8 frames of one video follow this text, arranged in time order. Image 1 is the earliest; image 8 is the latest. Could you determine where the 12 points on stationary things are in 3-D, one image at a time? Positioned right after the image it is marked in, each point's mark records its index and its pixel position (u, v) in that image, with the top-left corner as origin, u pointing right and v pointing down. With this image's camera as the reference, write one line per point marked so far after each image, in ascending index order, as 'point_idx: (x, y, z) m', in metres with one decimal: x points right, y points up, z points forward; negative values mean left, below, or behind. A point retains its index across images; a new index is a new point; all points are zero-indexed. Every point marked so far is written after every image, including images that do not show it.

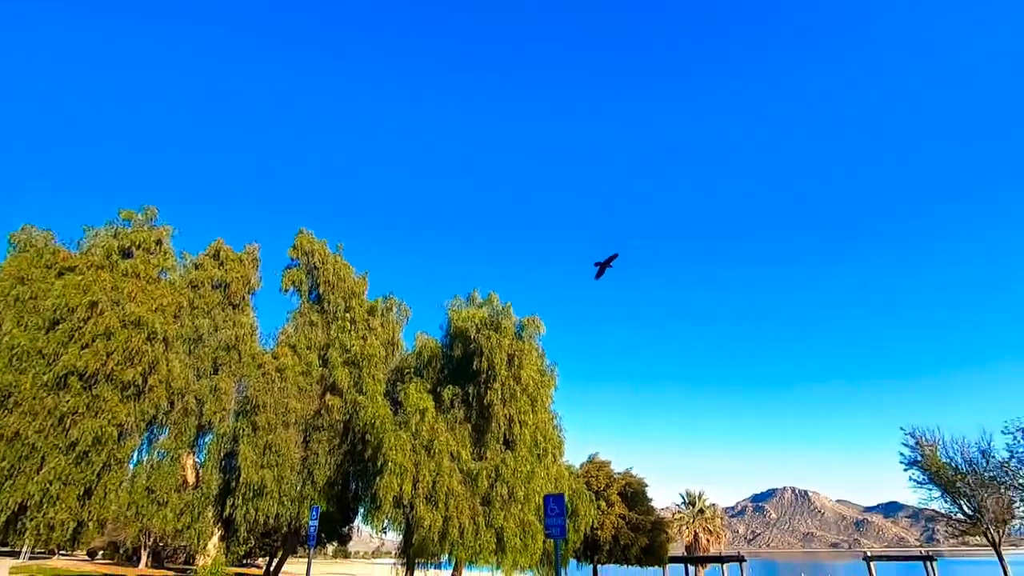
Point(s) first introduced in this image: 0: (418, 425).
0: (-2.3, -3.6, +14.6) m
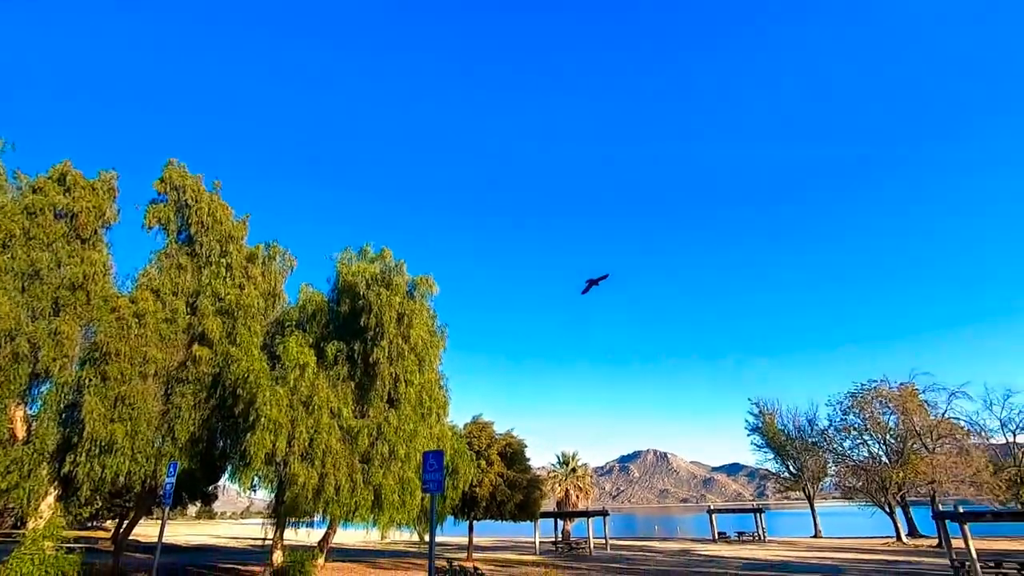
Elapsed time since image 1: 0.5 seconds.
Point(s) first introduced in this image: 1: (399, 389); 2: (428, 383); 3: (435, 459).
0: (-5.4, -2.5, +13.6) m
1: (-3.1, -3.0, +15.0) m
2: (-2.4, -3.0, +15.7) m
3: (-1.5, -3.4, +10.3) m
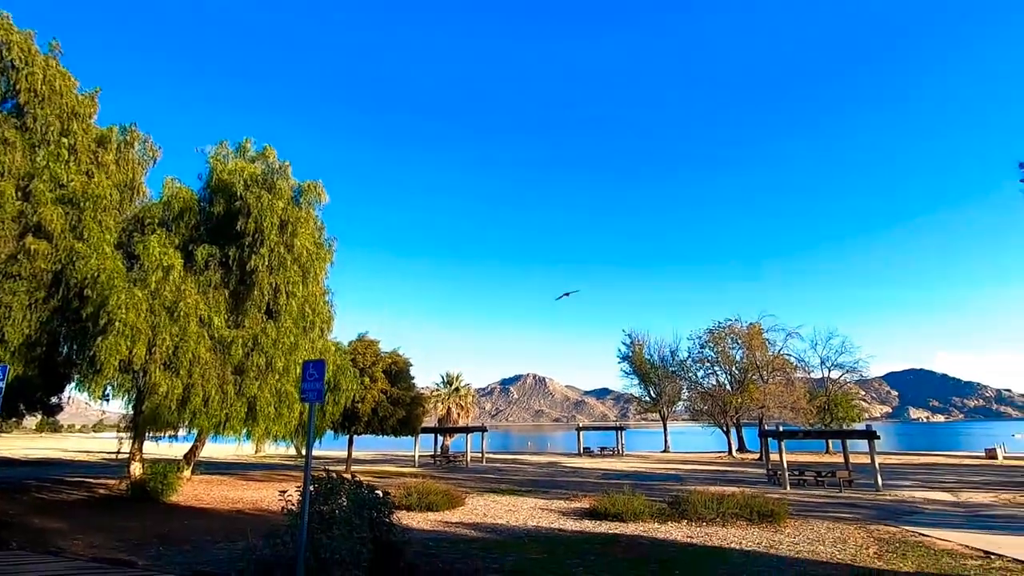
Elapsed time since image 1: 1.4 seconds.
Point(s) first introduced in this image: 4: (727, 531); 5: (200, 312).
0: (-8.0, +0.1, +12.0) m
1: (-6.0, -0.3, +13.9) m
2: (-5.5, -0.2, +14.7) m
3: (-3.6, -1.4, +9.7) m
4: (+7.6, -8.1, +17.7) m
5: (-7.4, -0.5, +12.6) m
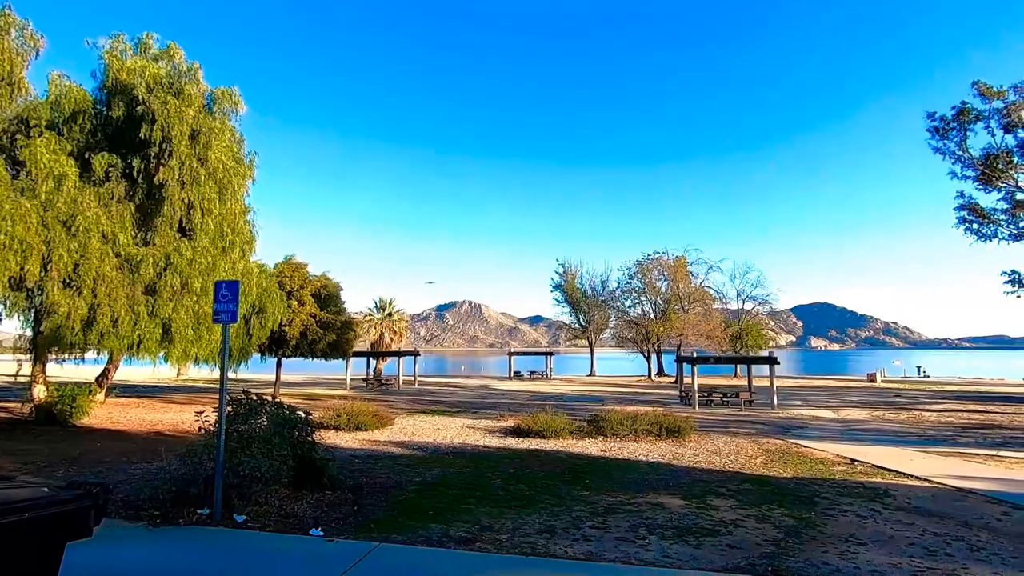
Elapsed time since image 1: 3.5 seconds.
0: (-9.7, +2.0, +10.9) m
1: (-8.0, +1.8, +13.1) m
2: (-7.6, +1.9, +13.9) m
3: (-5.2, 0.0, +9.4) m
4: (+4.8, -5.7, +19.4) m
5: (-9.2, +1.4, +11.7) m
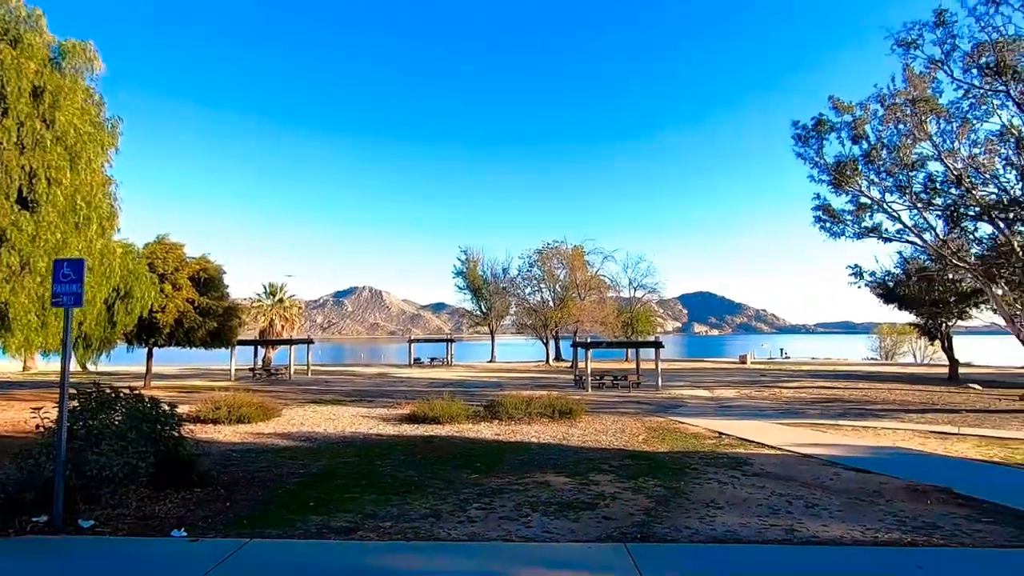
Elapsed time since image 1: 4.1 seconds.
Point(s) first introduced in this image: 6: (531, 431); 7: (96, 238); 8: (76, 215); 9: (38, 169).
0: (-12.0, +2.4, +8.9) m
1: (-10.7, +2.2, +11.3) m
2: (-10.4, +2.4, +12.2) m
3: (-7.2, +0.4, +8.2) m
4: (+0.7, -5.2, +19.9) m
5: (-11.6, +1.9, +9.7) m
6: (+0.7, -5.2, +19.4) m
7: (-10.4, +1.3, +12.6) m
8: (-10.4, +1.8, +12.0) m
9: (-10.6, +2.7, +11.3) m
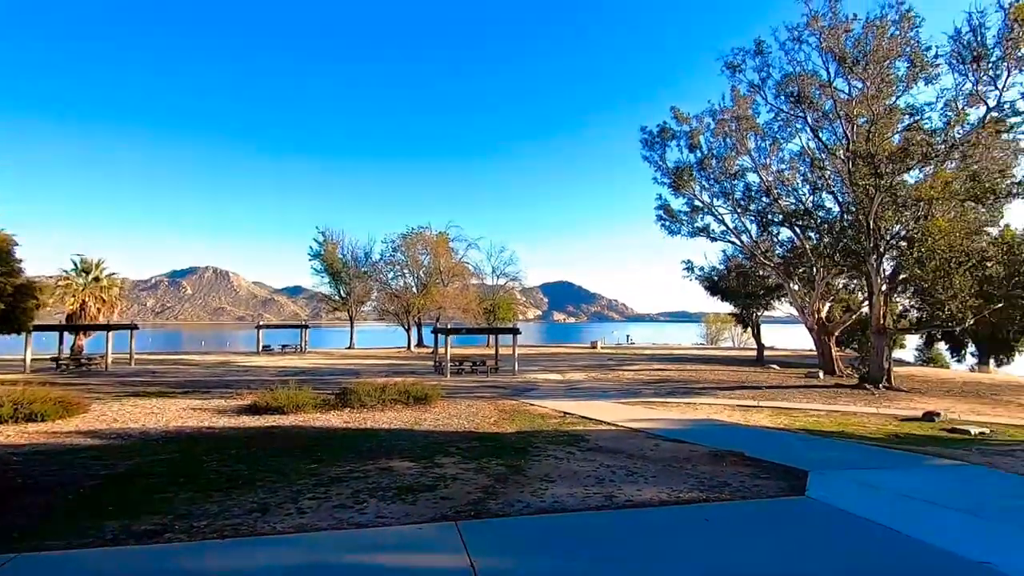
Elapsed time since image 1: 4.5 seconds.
0: (-14.4, +3.0, +5.5) m
1: (-13.8, +2.9, +8.2) m
2: (-13.7, +3.1, +9.1) m
3: (-9.7, +0.9, +6.0) m
4: (-5.0, -4.5, +19.5) m
5: (-14.3, +2.5, +6.4) m
6: (-4.9, -4.5, +19.0) m
7: (-13.8, +2.0, +9.5) m
8: (-13.7, +2.4, +8.9) m
9: (-13.7, +3.3, +8.1) m
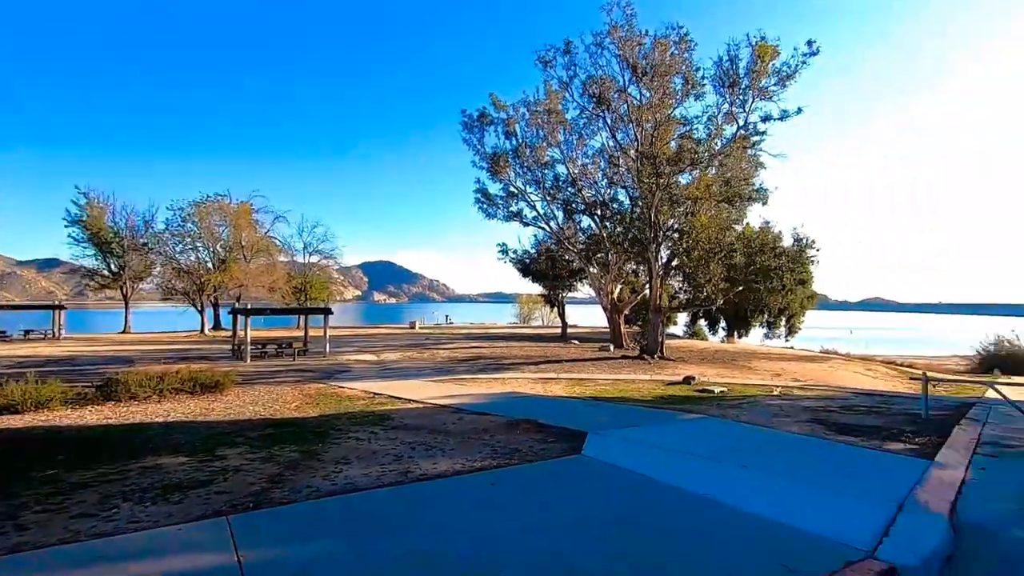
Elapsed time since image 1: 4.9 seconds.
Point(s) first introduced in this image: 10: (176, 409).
0: (-16.1, +3.5, +0.2) m
1: (-16.3, +3.5, +3.0) m
2: (-16.5, +3.7, +3.9) m
3: (-11.8, +1.3, +2.3) m
4: (-11.8, -3.6, +16.7) m
5: (-16.2, +3.0, +1.2) m
6: (-11.6, -3.6, +16.3) m
7: (-16.8, +2.6, +4.3) m
8: (-16.5, +3.0, +3.7) m
9: (-16.2, +3.9, +3.0) m
10: (-11.1, -3.7, +16.4) m
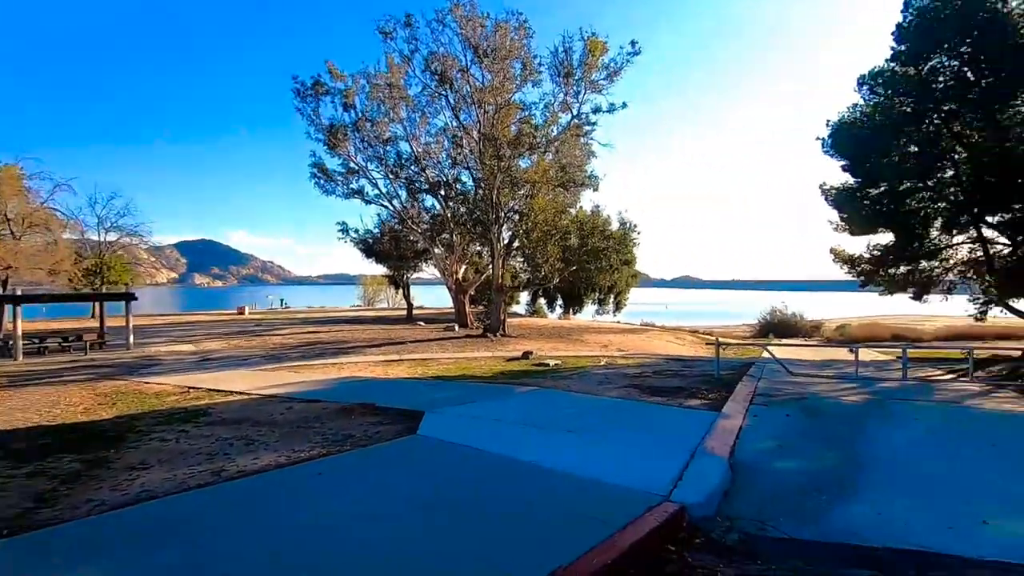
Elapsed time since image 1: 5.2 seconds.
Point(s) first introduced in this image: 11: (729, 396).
0: (-15.9, +3.4, -4.6) m
1: (-16.9, +3.4, -2.1) m
2: (-17.4, +3.7, -1.3) m
3: (-12.4, +1.3, -1.4) m
4: (-16.4, -3.1, +12.6) m
5: (-16.3, +2.9, -3.8) m
6: (-16.0, -3.2, +12.3) m
7: (-17.8, +2.6, -1.0) m
8: (-17.3, +3.0, -1.4) m
9: (-16.8, +3.8, -2.1) m
10: (-15.6, -3.2, +12.5) m
11: (+5.2, -2.6, +13.1) m
